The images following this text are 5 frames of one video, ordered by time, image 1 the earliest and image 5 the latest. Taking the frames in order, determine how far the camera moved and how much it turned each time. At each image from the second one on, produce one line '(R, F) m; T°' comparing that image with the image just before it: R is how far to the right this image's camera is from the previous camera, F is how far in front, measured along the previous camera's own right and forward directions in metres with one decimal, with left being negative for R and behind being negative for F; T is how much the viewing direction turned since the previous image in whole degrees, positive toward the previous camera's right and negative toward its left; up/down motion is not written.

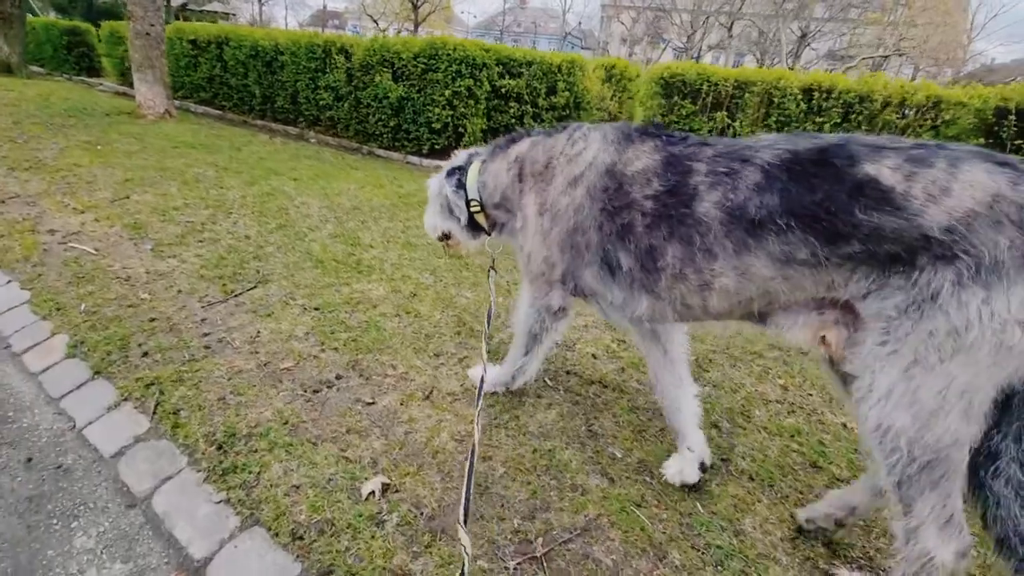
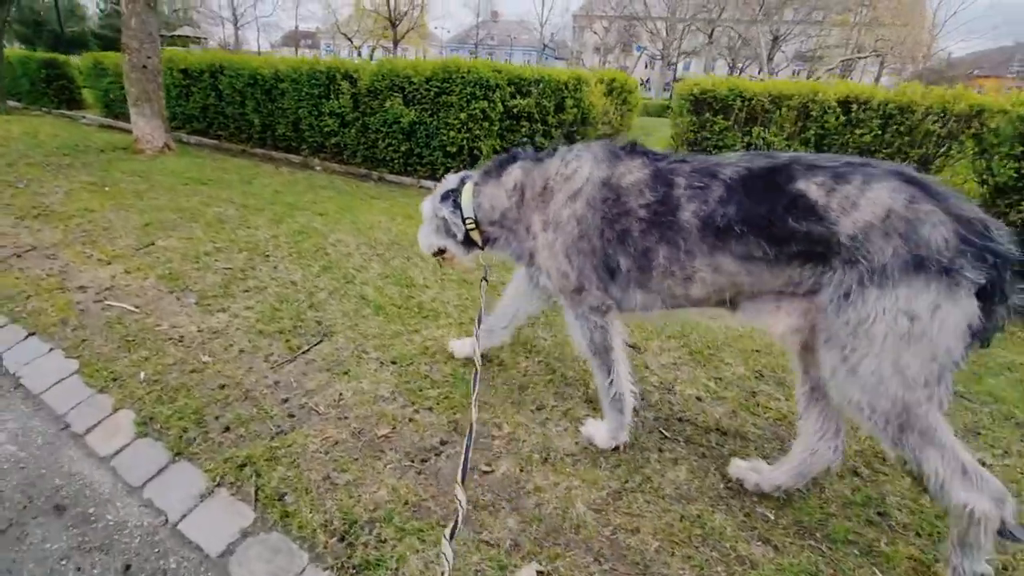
(-0.5, +0.1) m; +2°
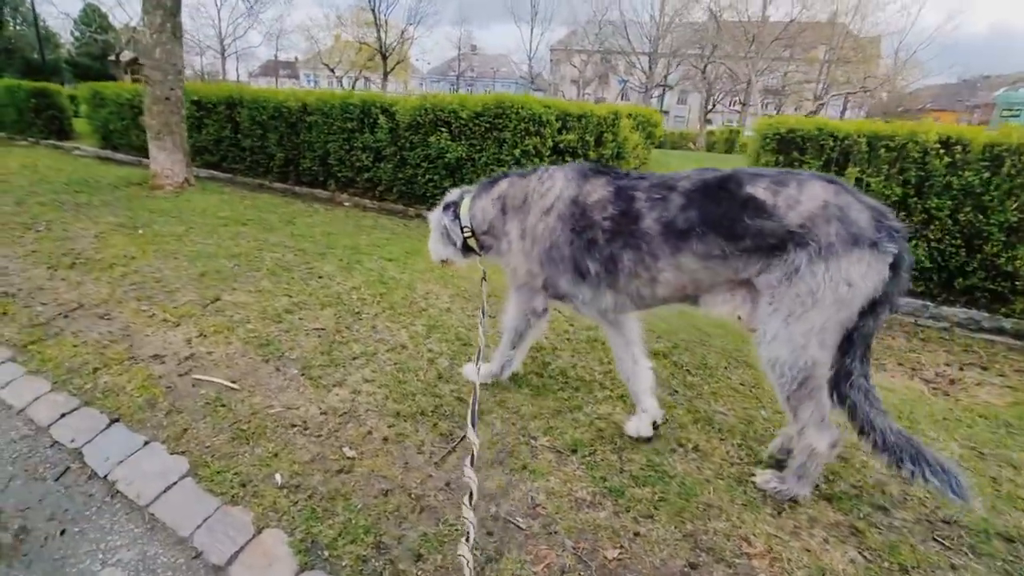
(-1.0, +0.4) m; +3°
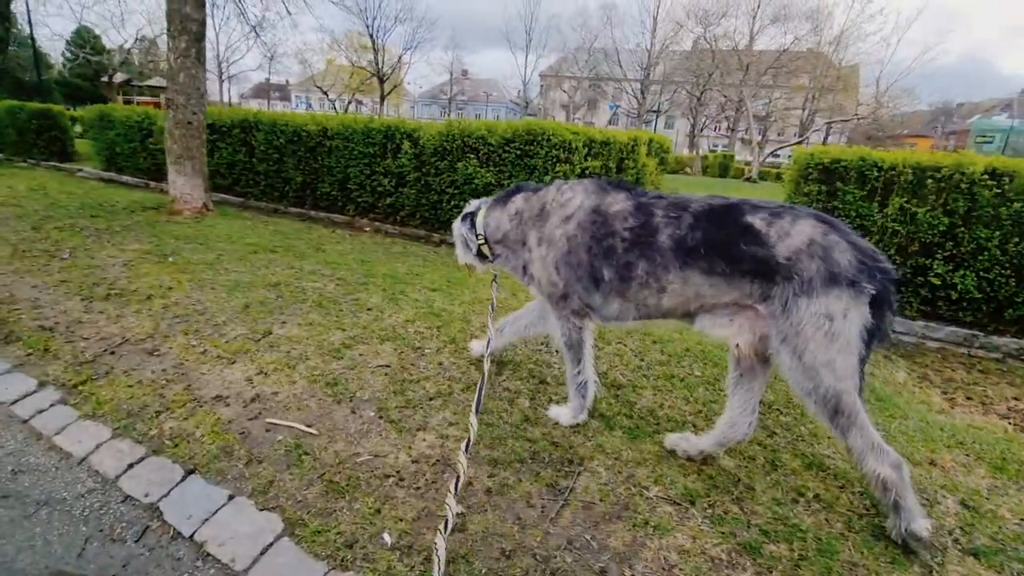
(-0.5, +0.1) m; +1°
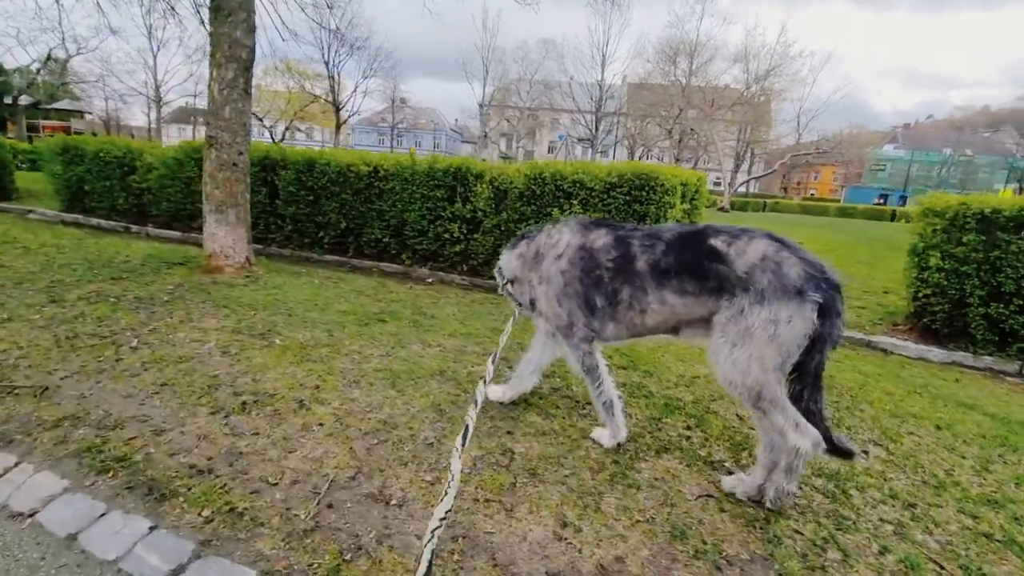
(-2.0, +0.8) m; +7°
